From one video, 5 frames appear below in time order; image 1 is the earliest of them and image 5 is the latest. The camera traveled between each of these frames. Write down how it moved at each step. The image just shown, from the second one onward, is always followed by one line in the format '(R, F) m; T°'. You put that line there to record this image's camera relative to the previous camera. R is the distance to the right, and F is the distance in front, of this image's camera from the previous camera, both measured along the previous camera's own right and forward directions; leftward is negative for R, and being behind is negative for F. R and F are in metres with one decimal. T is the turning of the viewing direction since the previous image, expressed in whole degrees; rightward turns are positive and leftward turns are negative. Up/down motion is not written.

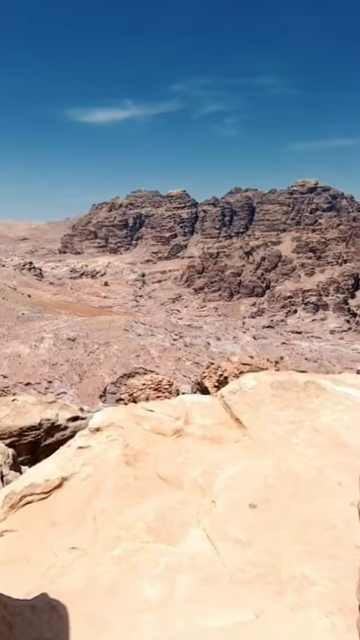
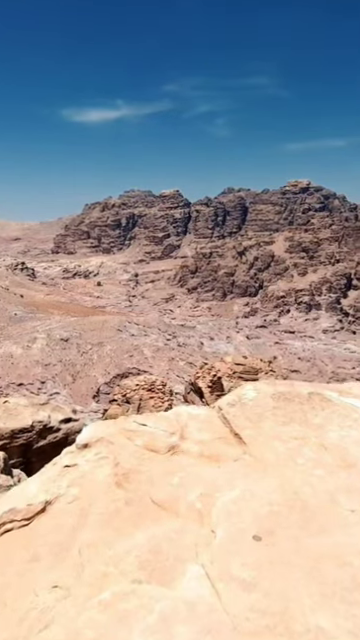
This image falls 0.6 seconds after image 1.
(0.0, +0.5) m; +1°
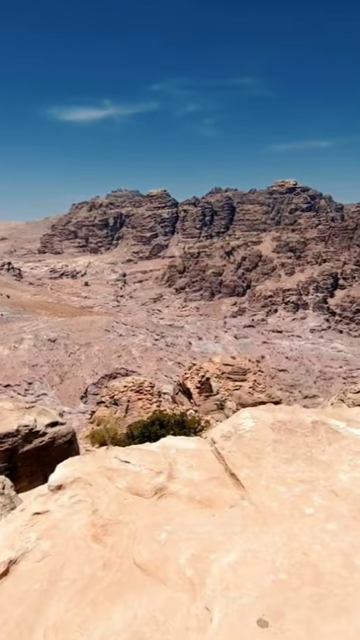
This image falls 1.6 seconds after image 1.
(0.0, +0.7) m; +1°
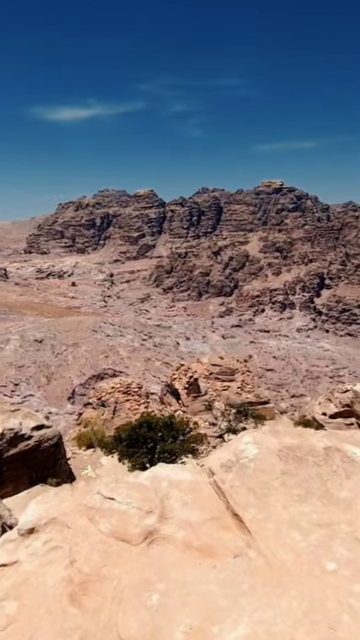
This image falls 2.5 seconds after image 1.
(0.0, +0.7) m; +1°
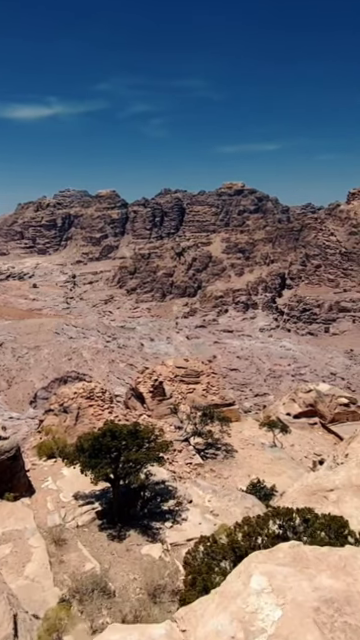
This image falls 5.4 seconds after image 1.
(-0.6, -1.2) m; +4°
